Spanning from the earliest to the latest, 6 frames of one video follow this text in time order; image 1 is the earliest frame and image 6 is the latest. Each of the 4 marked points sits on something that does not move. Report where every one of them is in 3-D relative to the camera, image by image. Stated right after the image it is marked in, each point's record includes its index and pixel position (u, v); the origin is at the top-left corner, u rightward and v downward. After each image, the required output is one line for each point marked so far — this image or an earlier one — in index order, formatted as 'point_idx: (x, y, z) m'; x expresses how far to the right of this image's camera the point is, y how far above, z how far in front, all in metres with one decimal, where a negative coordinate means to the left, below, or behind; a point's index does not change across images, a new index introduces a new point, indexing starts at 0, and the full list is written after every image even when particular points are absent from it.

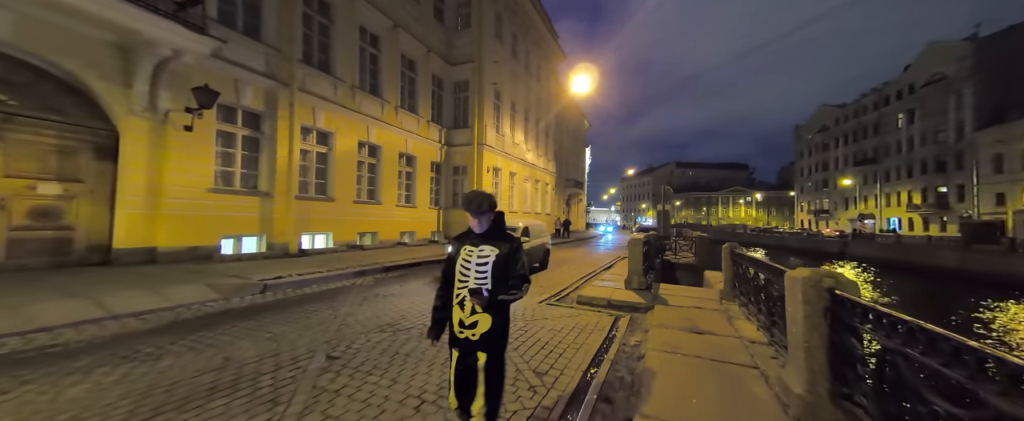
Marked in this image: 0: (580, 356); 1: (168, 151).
0: (+1.1, -2.4, +5.4) m
1: (-10.2, +1.7, +9.6) m
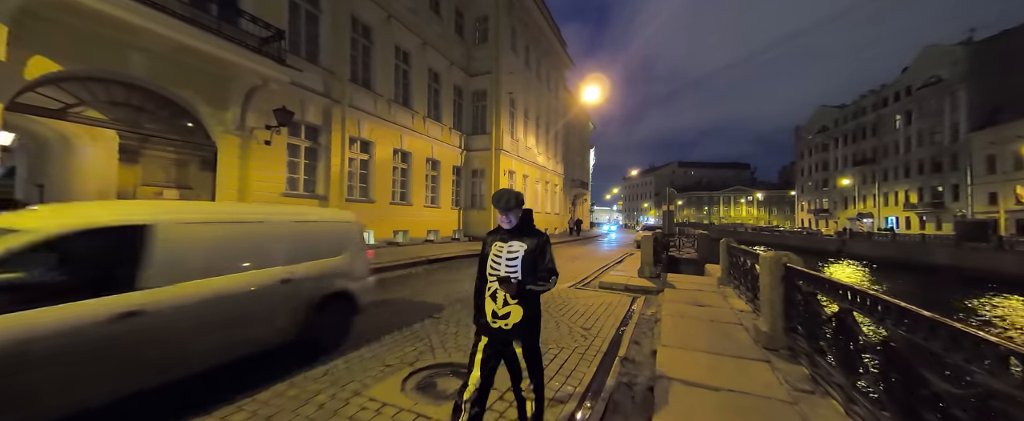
0: (+2.2, -2.4, +7.2) m
1: (-9.1, +1.7, +11.4) m
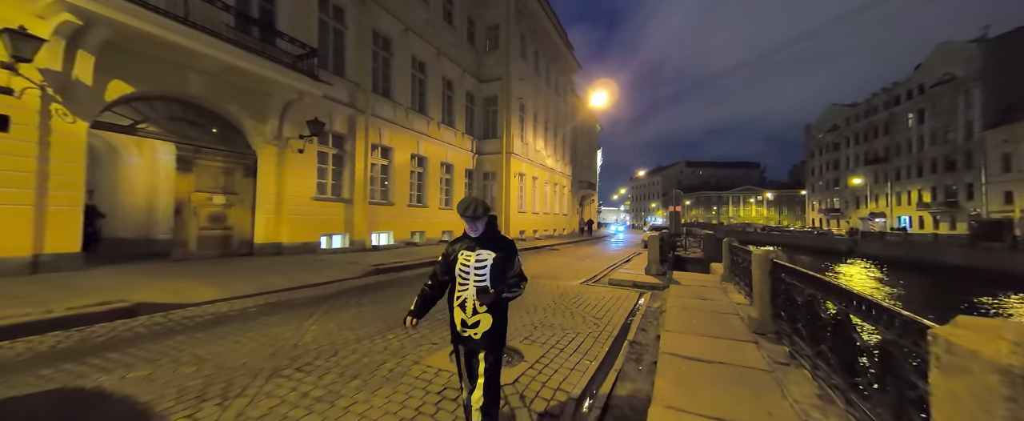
0: (+2.7, -2.4, +8.0) m
1: (-8.6, +1.6, +12.4) m
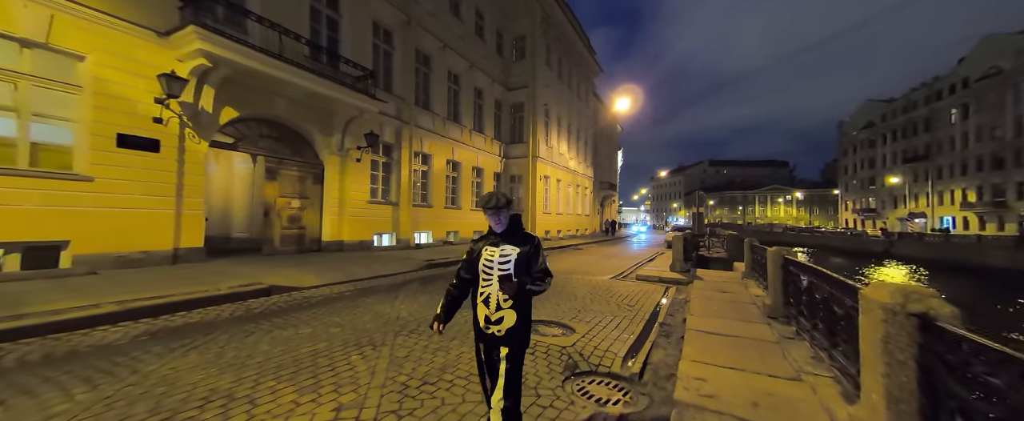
0: (+3.8, -2.5, +9.1) m
1: (-7.1, +1.5, +14.2) m
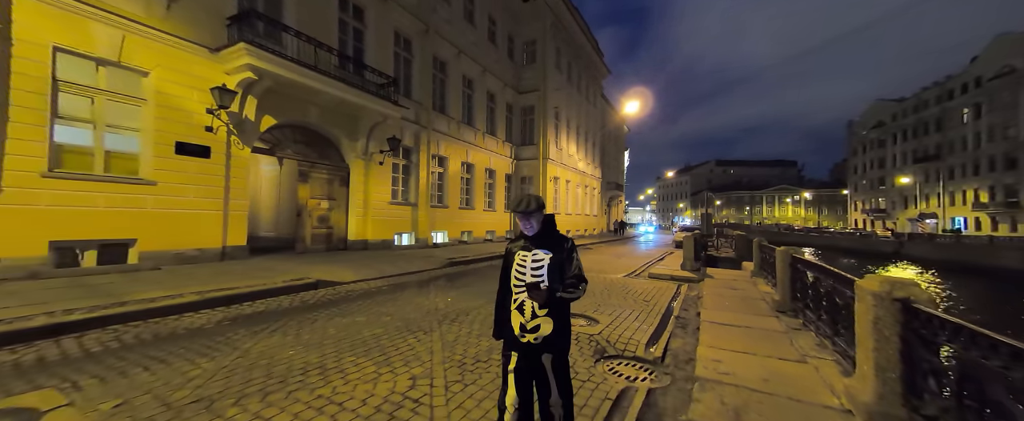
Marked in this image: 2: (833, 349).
0: (+4.5, -2.6, +9.7) m
1: (-6.4, +1.5, +14.9) m
2: (+4.8, -2.1, +4.9) m
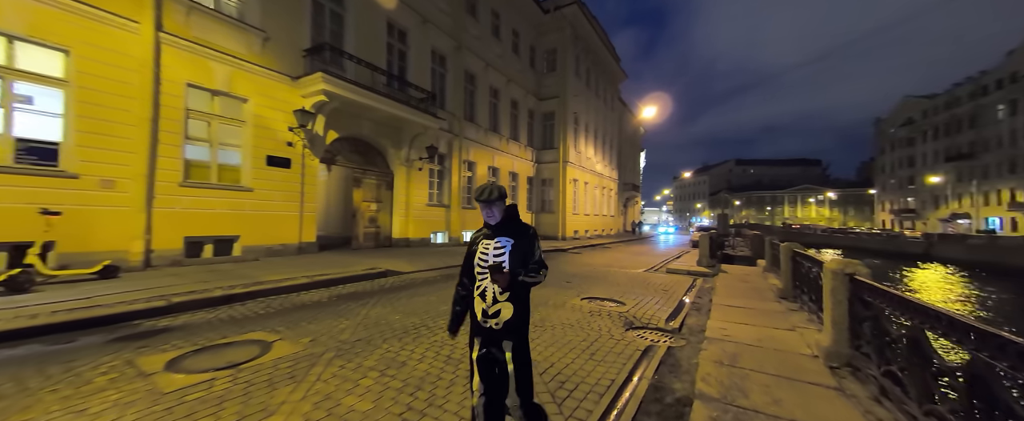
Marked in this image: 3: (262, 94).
0: (+5.6, -2.6, +10.9) m
1: (-5.1, +1.4, +16.6) m
2: (+5.8, -2.1, +6.2) m
3: (-8.1, +3.8, +10.5) m
